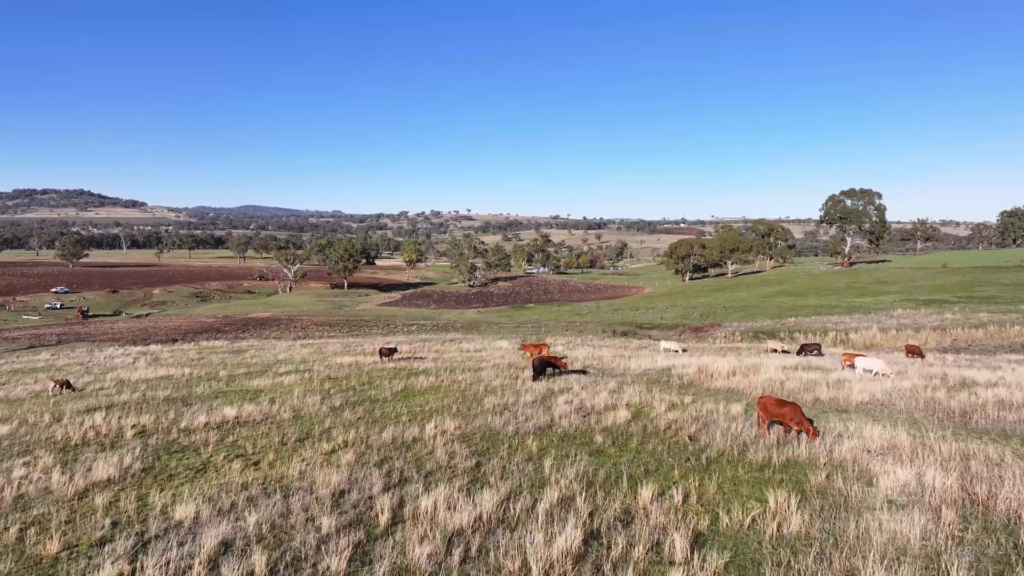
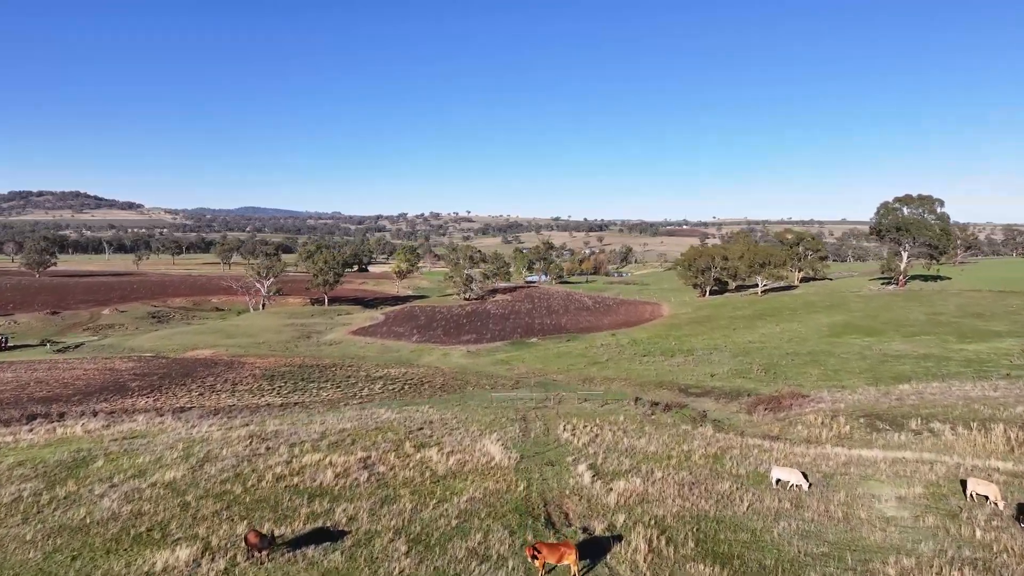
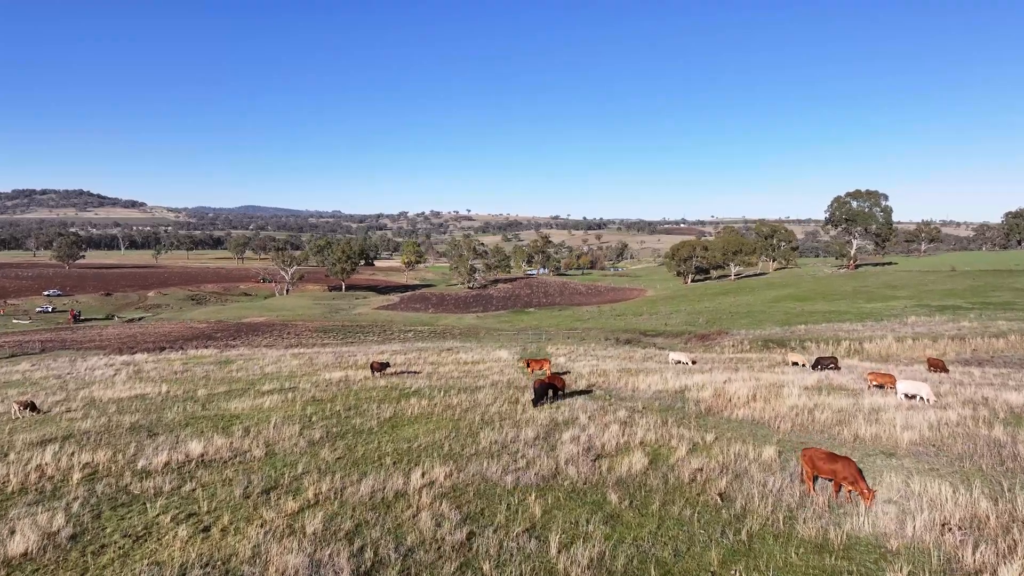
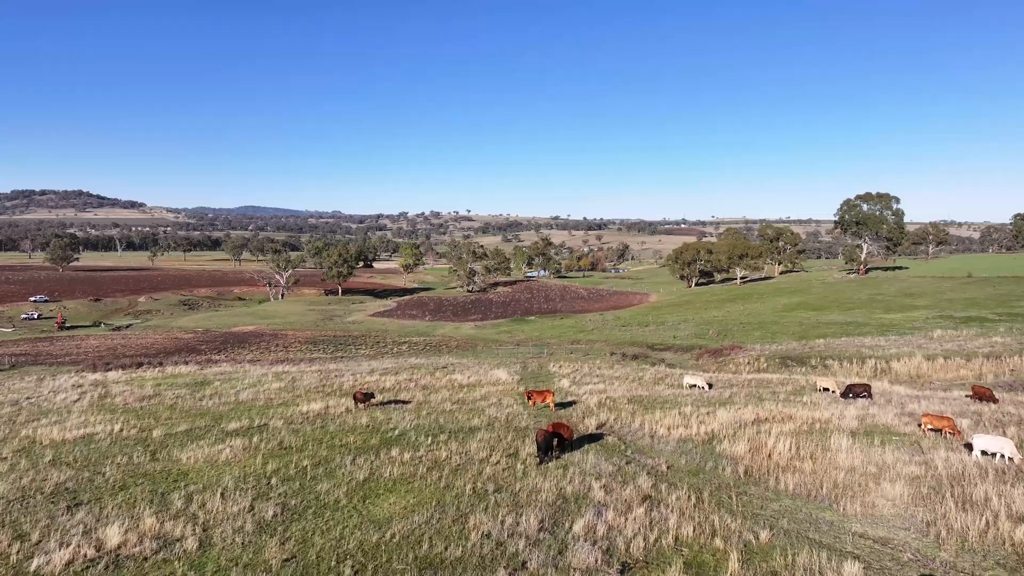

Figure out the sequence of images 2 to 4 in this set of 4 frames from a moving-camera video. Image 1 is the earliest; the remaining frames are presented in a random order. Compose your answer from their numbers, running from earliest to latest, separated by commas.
3, 4, 2
